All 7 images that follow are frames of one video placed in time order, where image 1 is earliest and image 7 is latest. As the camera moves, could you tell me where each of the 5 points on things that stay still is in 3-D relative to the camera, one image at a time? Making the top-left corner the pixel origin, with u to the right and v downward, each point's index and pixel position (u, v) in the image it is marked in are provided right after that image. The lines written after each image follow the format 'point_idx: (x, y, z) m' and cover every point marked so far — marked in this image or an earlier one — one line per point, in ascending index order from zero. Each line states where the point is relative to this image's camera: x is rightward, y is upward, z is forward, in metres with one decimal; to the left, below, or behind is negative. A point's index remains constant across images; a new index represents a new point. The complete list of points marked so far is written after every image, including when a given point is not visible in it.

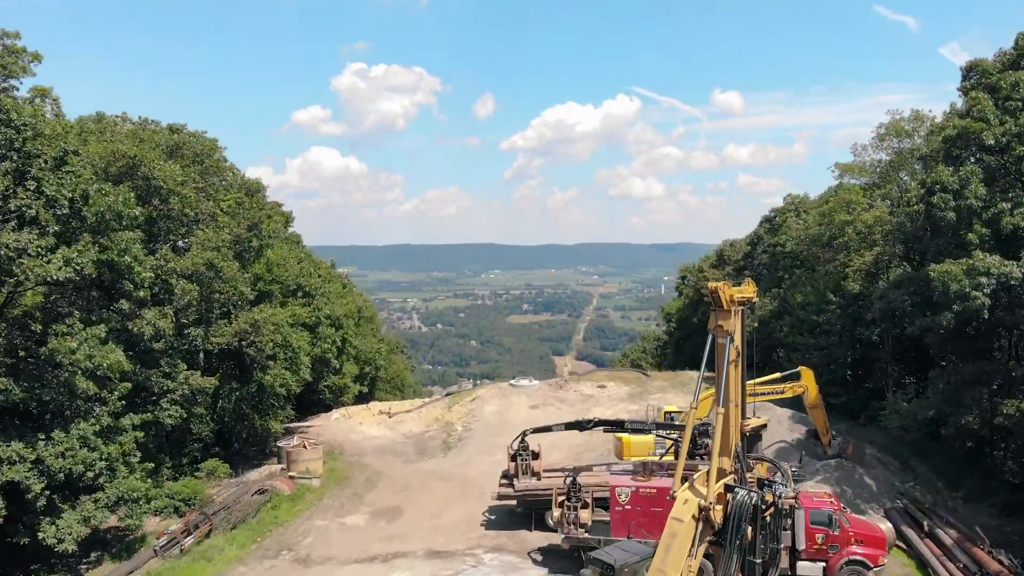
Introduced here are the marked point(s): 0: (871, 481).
0: (+8.6, -4.6, +17.3) m
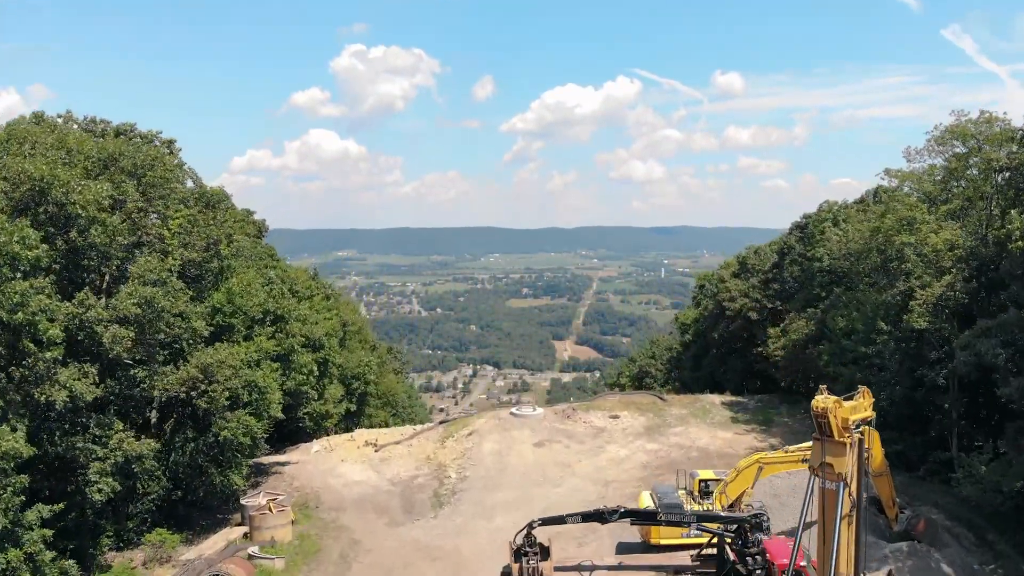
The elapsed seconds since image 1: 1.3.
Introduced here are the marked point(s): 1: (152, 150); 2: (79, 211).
0: (+8.6, -5.5, +14.3) m
1: (-9.6, +3.7, +19.4) m
2: (-8.3, +1.5, +13.9) m
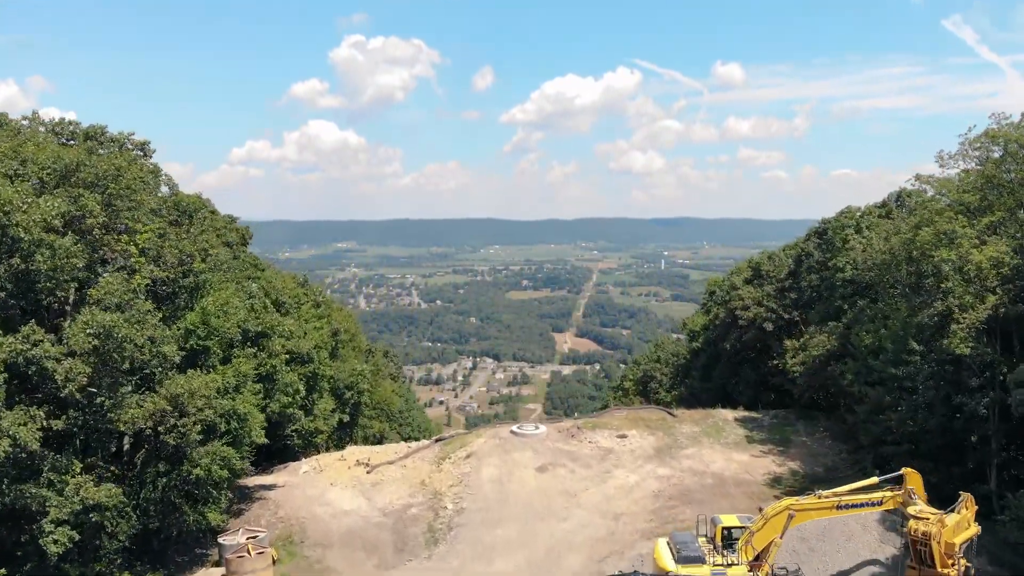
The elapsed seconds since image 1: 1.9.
0: (+8.7, -6.0, +12.8) m
1: (-9.6, +3.2, +17.8) m
2: (-8.3, +0.9, +12.3) m
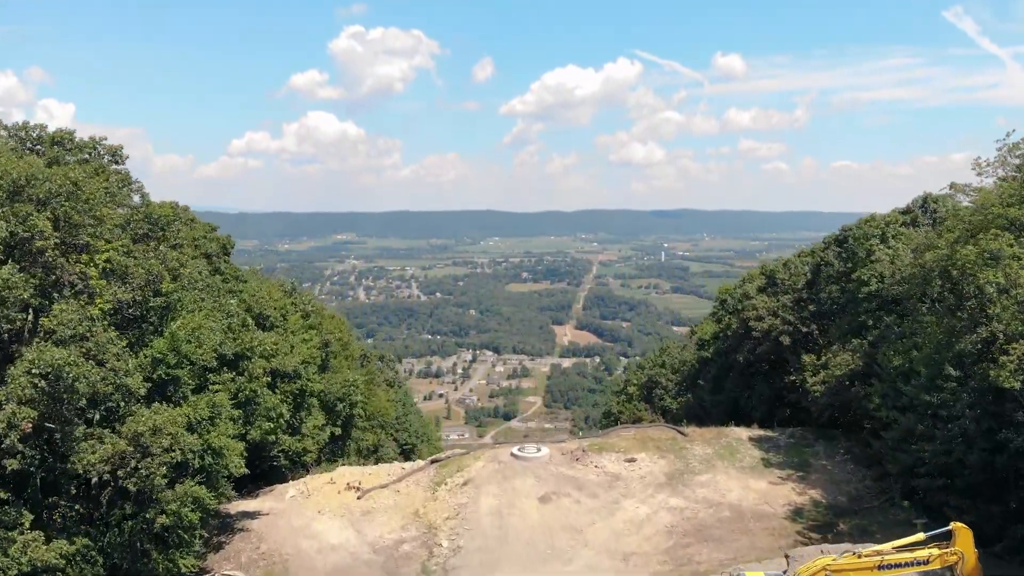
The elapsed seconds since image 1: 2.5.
0: (+8.7, -6.6, +11.3) m
1: (-9.6, +2.7, +16.2) m
2: (-8.3, +0.4, +10.7) m
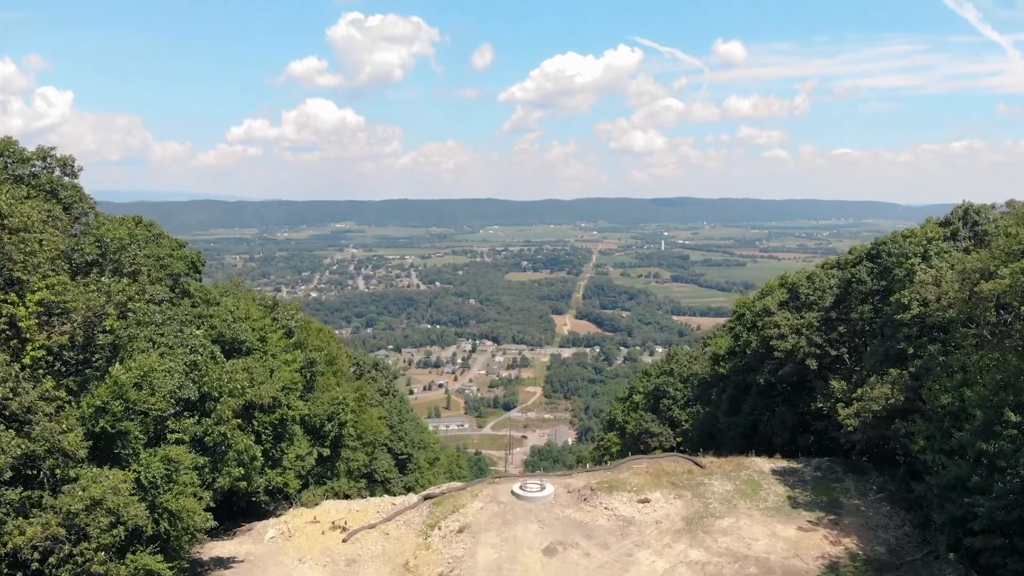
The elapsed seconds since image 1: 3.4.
0: (+8.7, -7.4, +9.3) m
1: (-9.6, +2.0, +13.9) m
2: (-8.2, -0.4, +8.5) m
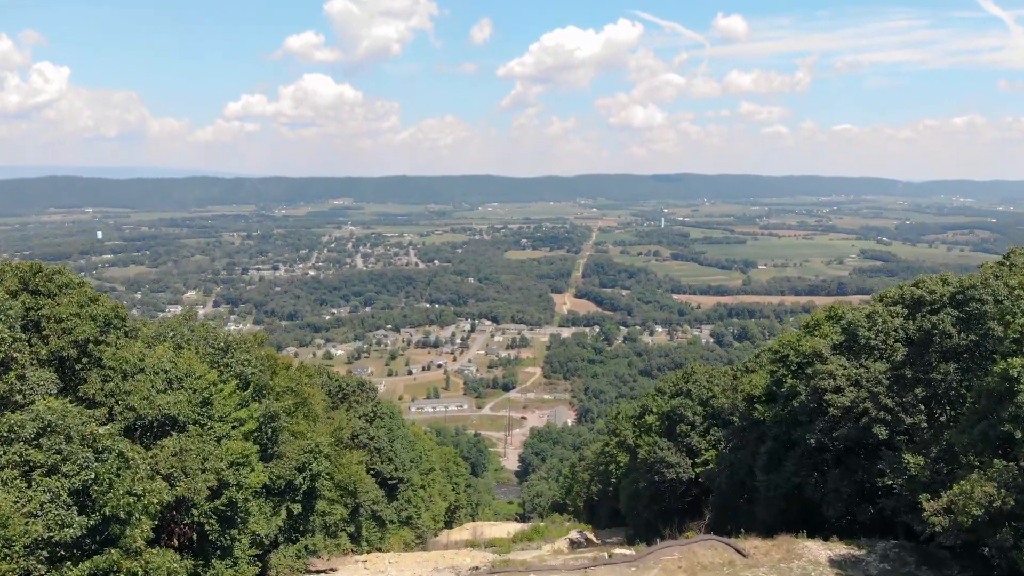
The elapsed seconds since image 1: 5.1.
0: (+8.8, -9.2, +5.3) m
1: (-9.5, +0.4, +9.7) m
2: (-8.2, -2.2, +4.3) m
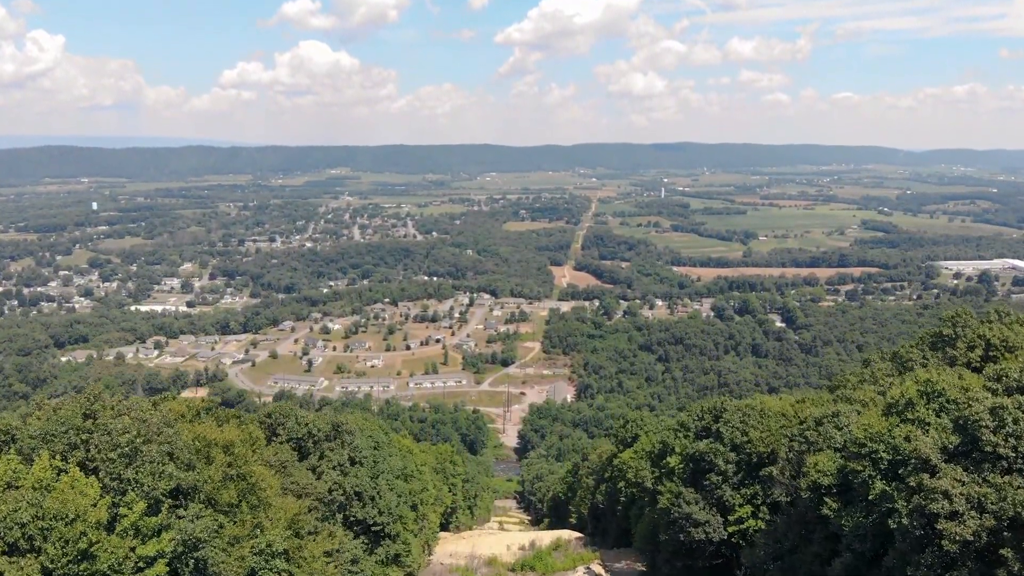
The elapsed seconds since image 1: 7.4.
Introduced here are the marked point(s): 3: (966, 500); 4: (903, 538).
0: (+8.9, -11.7, +0.2) m
1: (-9.4, -2.0, +4.1) m
2: (-8.1, -4.8, -1.1) m
3: (+9.4, -4.4, +14.4) m
4: (+8.8, -5.6, +16.5) m
